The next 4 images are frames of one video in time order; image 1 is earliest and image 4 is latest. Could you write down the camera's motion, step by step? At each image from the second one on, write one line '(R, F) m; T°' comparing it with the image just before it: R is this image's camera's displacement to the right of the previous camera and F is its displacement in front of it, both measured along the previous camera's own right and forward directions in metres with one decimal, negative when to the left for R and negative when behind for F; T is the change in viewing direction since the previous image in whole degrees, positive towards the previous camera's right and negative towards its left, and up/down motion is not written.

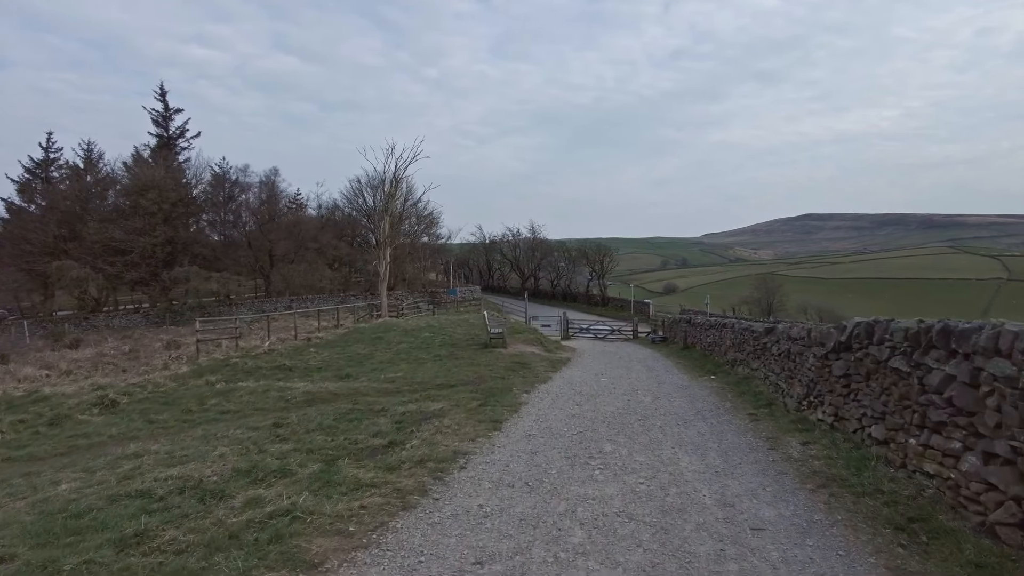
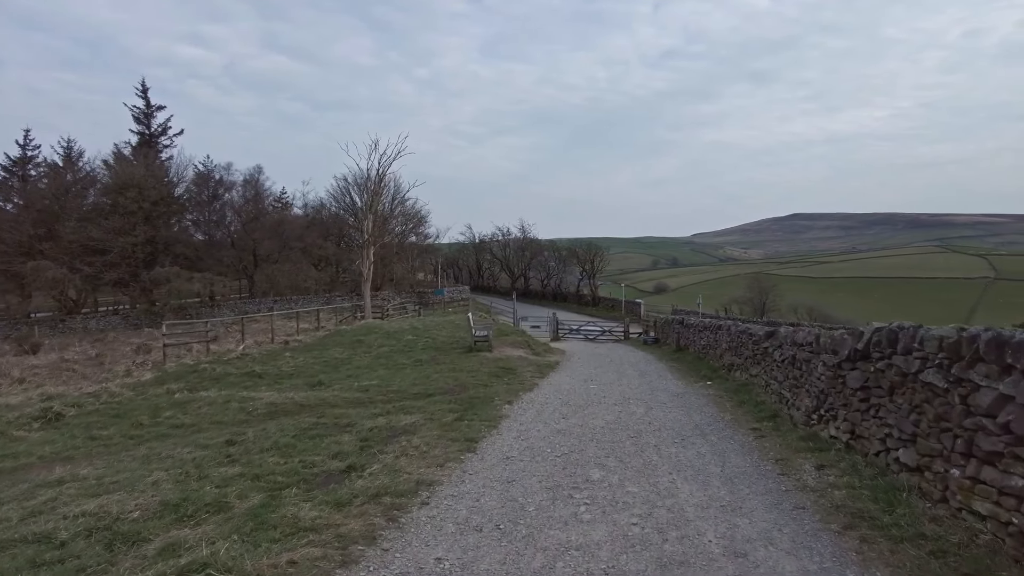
(+0.1, +0.8) m; +1°
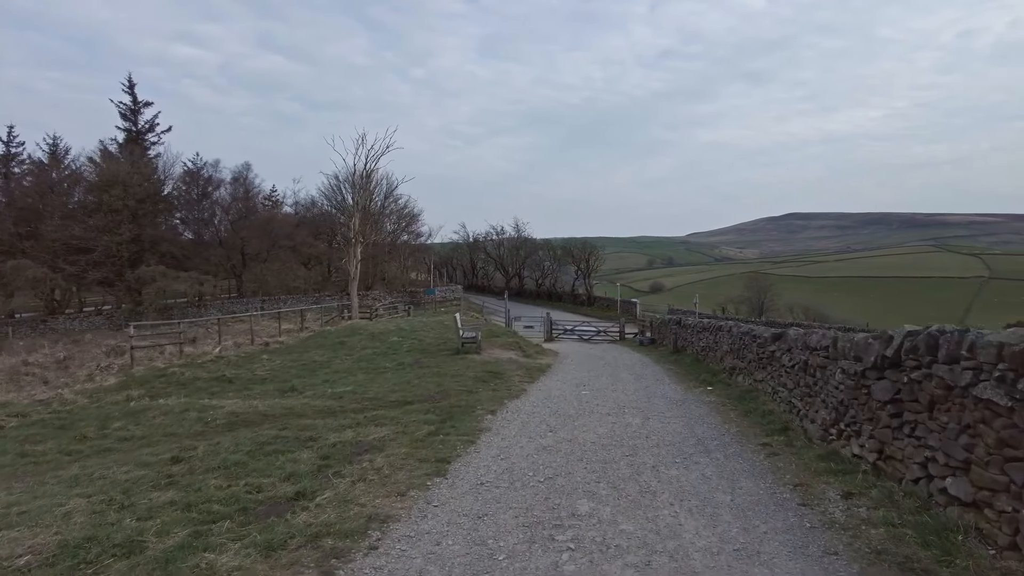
(+0.2, +0.8) m; 0°
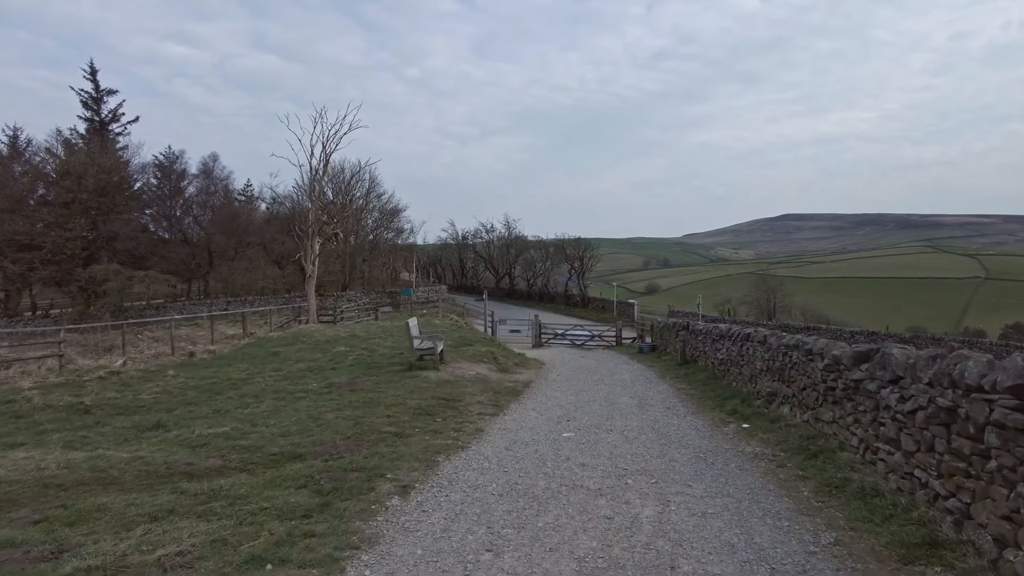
(+0.5, +3.4) m; 0°
